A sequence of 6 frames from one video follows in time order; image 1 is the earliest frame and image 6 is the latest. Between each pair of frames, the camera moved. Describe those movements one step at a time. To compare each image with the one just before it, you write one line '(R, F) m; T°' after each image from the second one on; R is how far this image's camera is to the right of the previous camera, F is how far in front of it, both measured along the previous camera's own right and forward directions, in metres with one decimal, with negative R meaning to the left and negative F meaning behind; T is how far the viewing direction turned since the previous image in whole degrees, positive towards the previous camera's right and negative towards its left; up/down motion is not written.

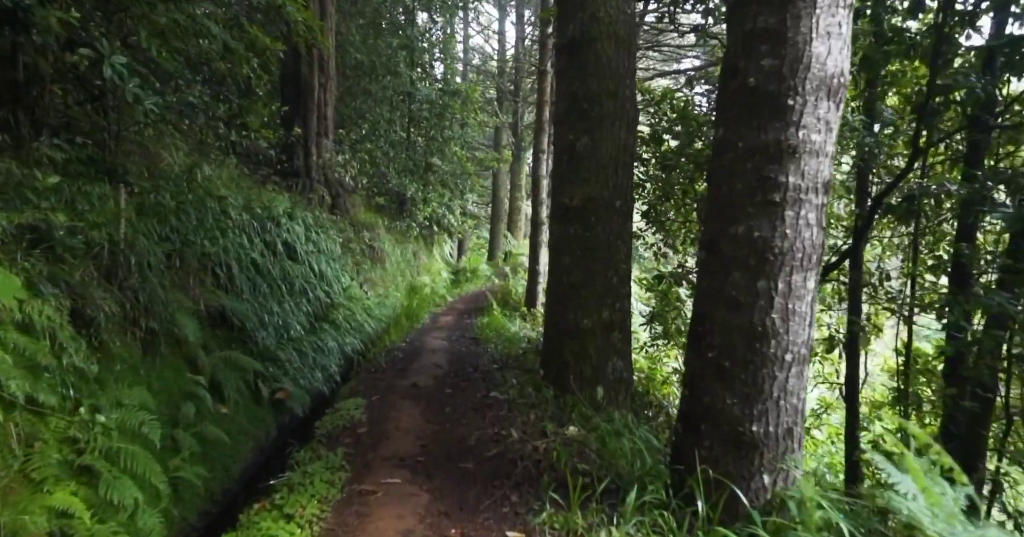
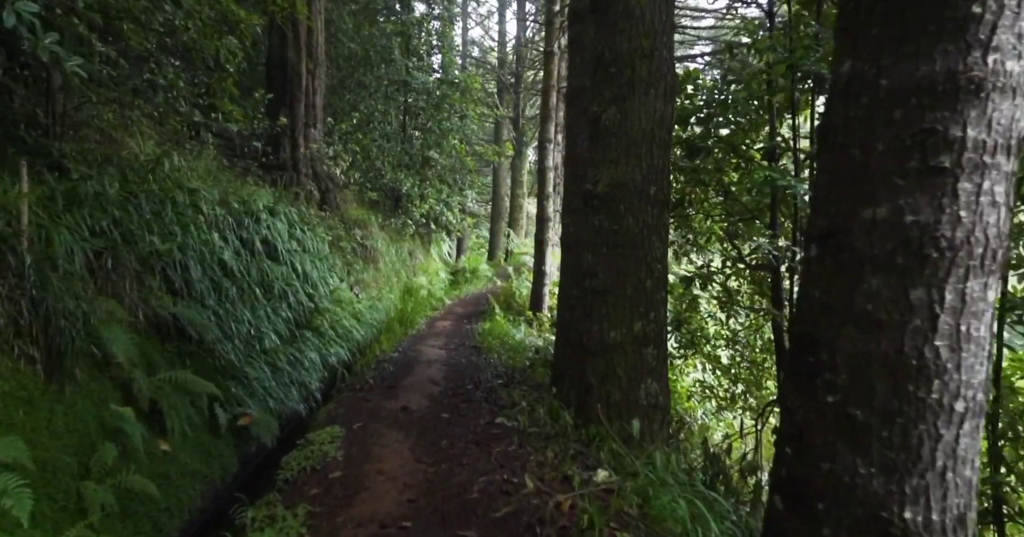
(-0.1, +0.9) m; 0°
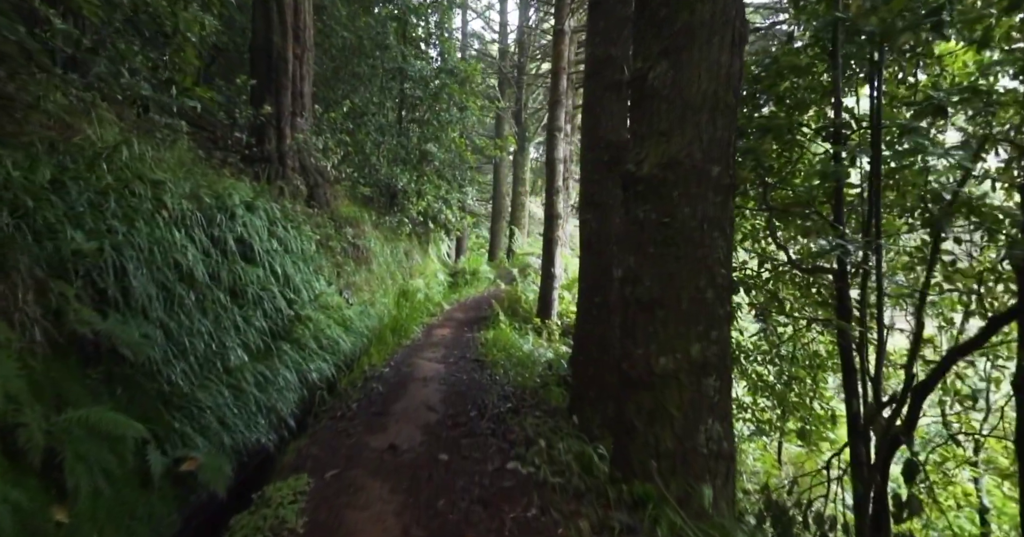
(-0.1, +1.0) m; 0°
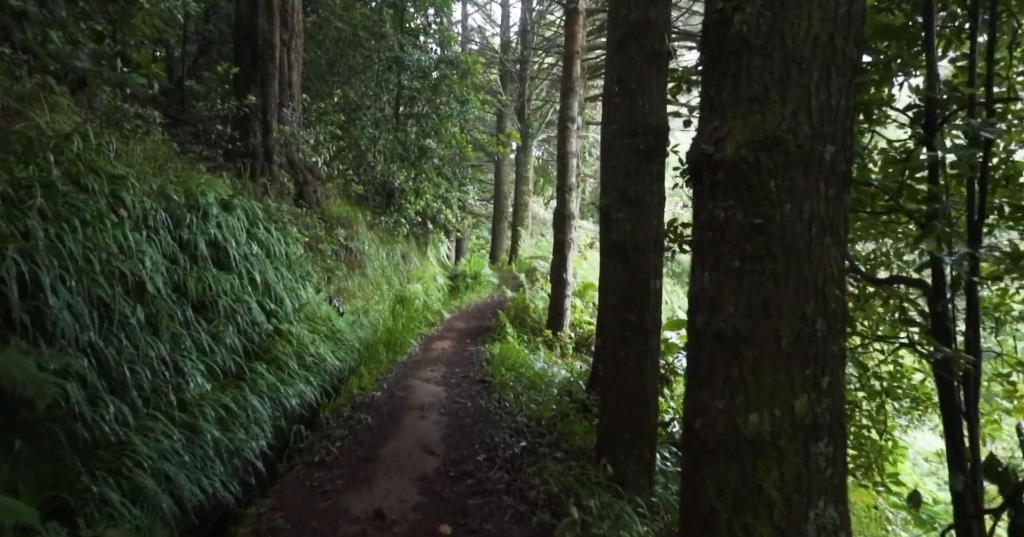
(-0.1, +0.9) m; 0°
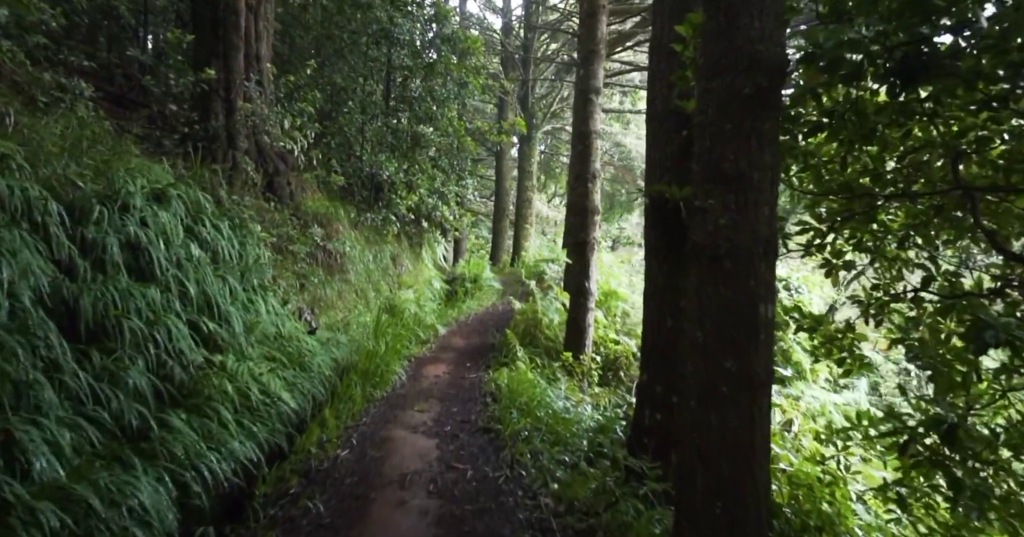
(-0.1, +1.6) m; 0°
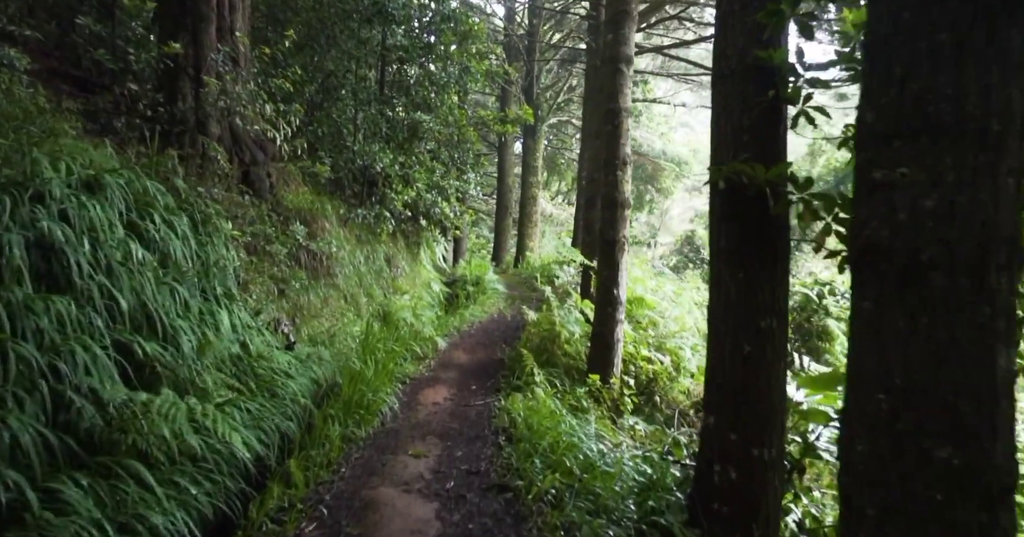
(-0.1, +1.1) m; 0°
